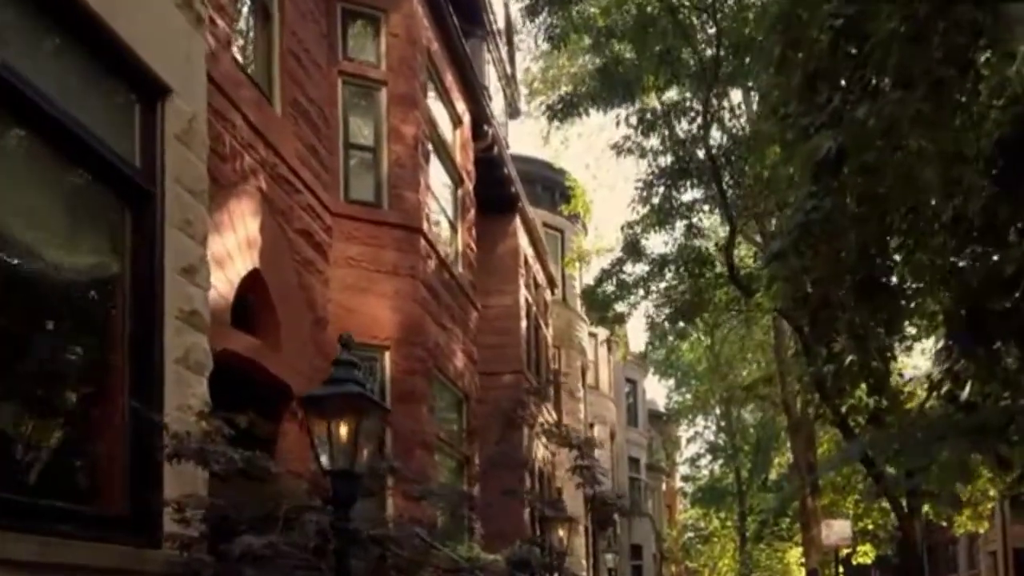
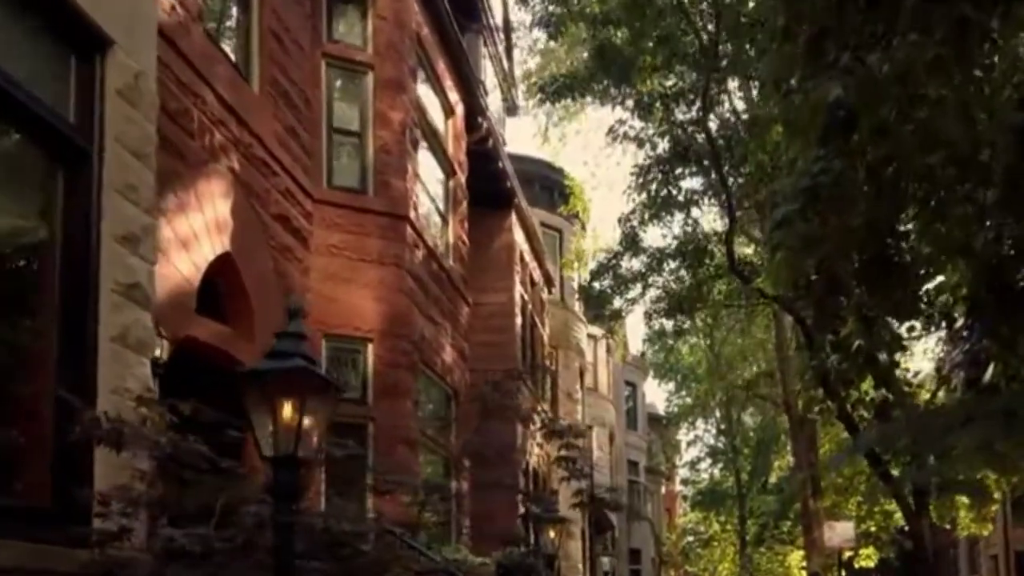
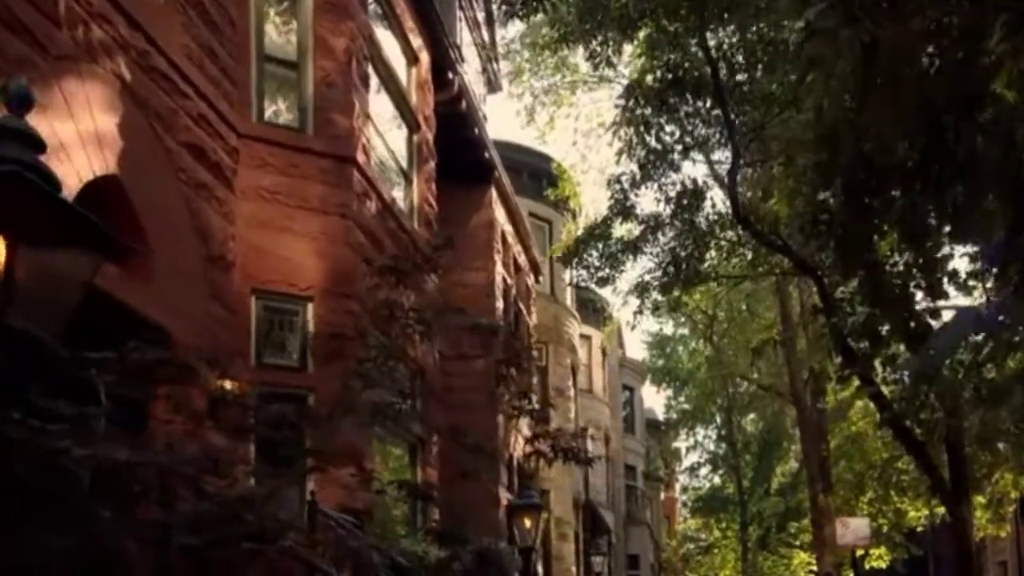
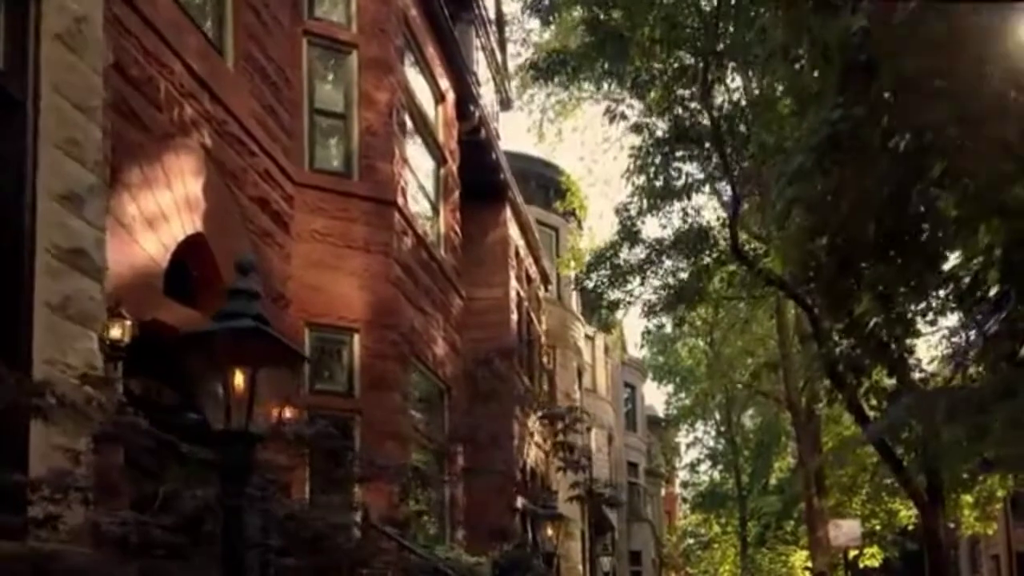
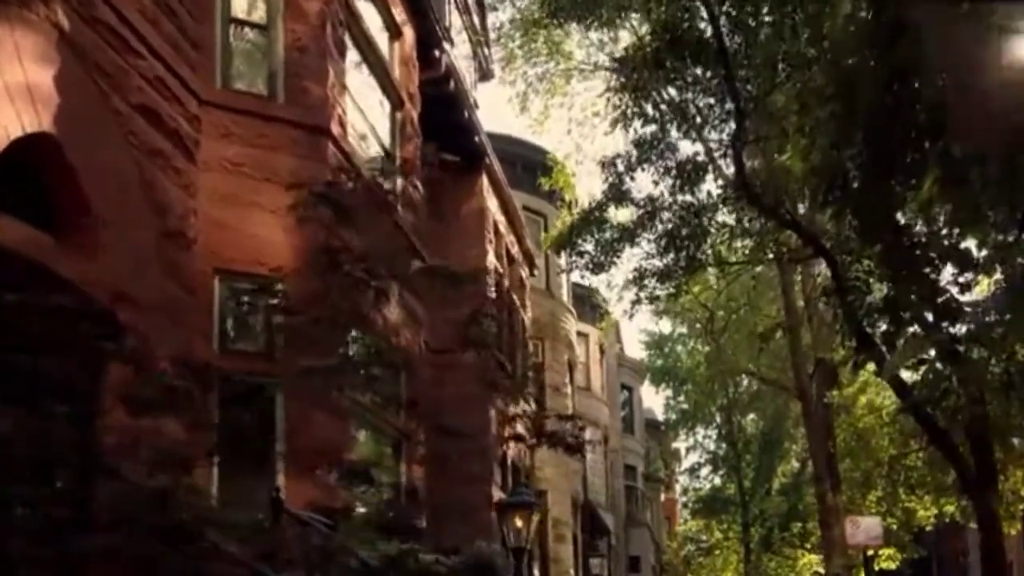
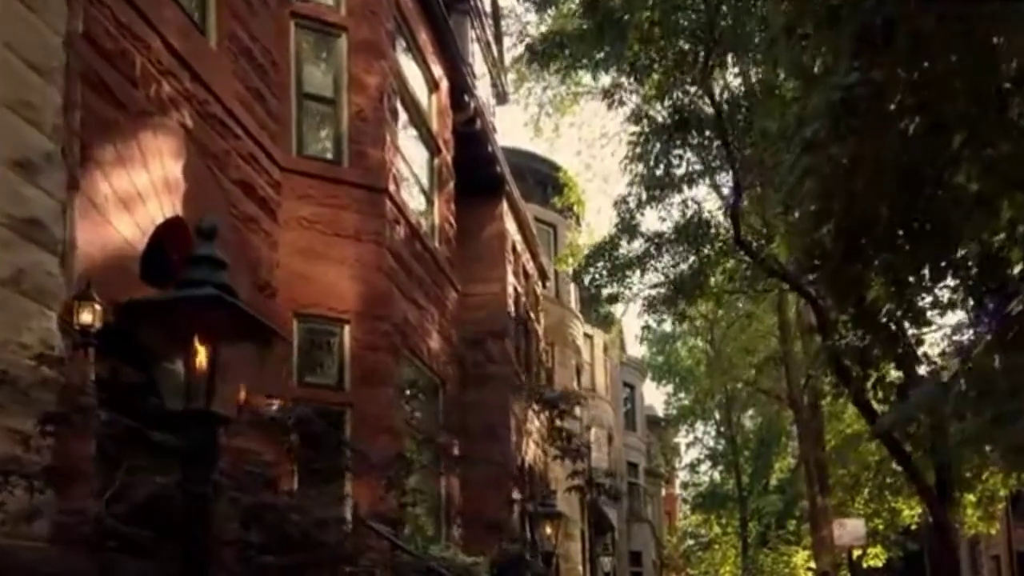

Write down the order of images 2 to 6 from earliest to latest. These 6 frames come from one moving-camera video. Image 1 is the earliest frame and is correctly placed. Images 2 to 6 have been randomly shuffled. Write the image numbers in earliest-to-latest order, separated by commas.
2, 4, 6, 3, 5
